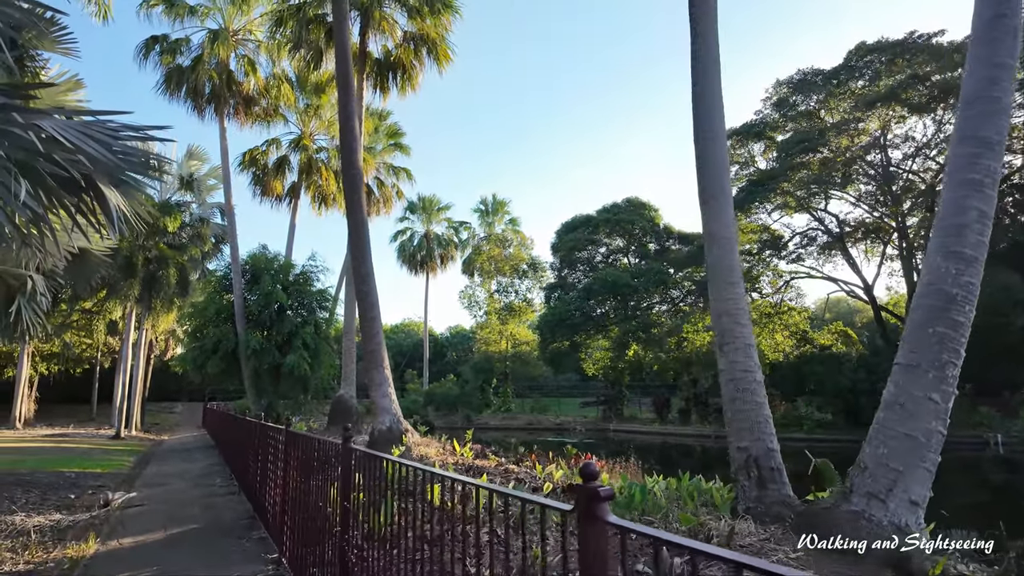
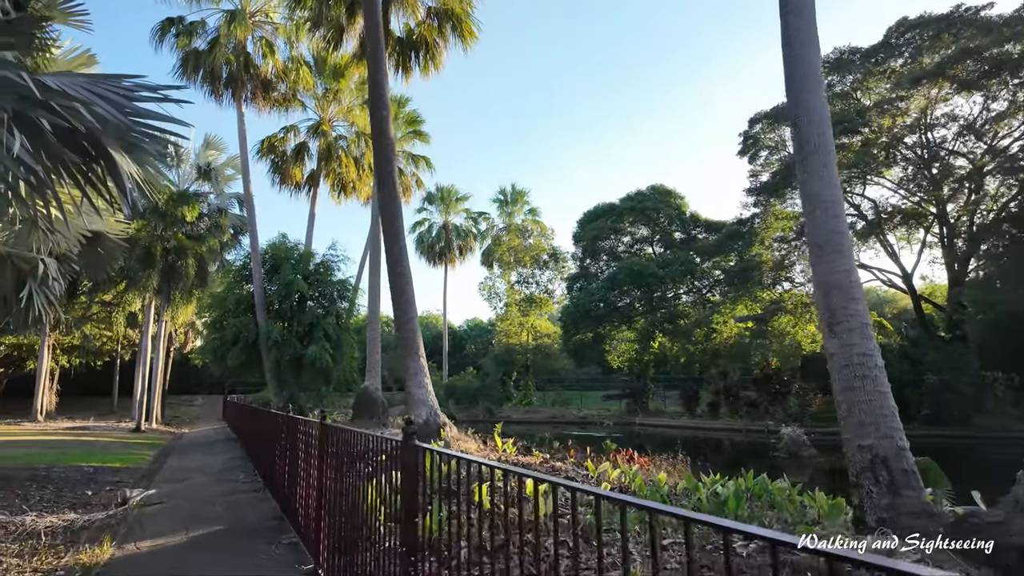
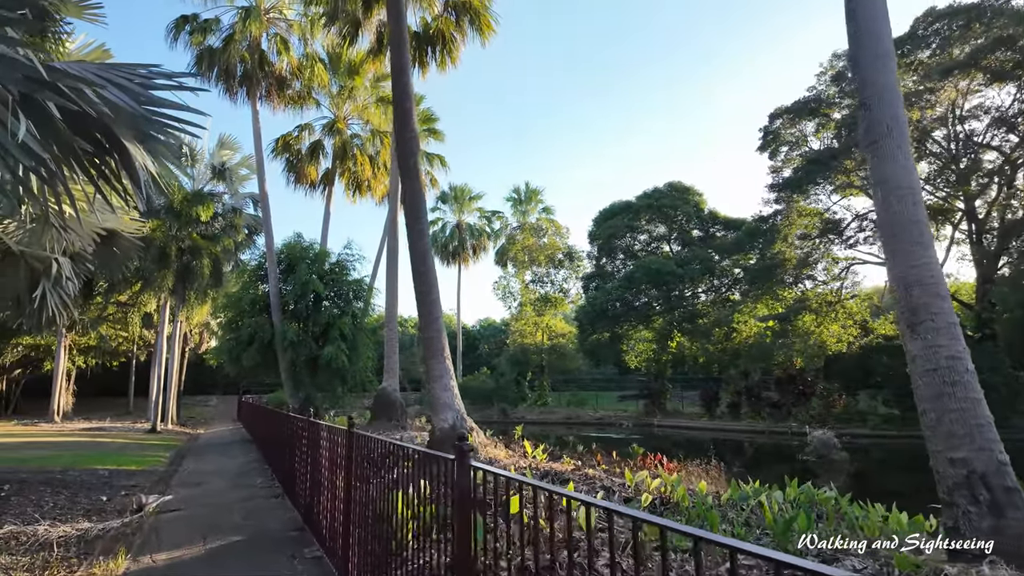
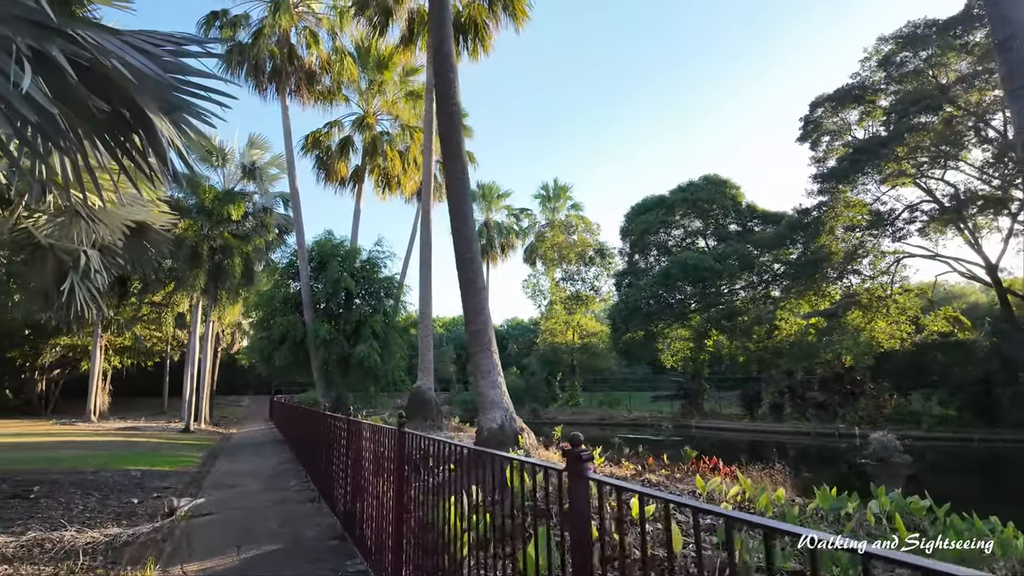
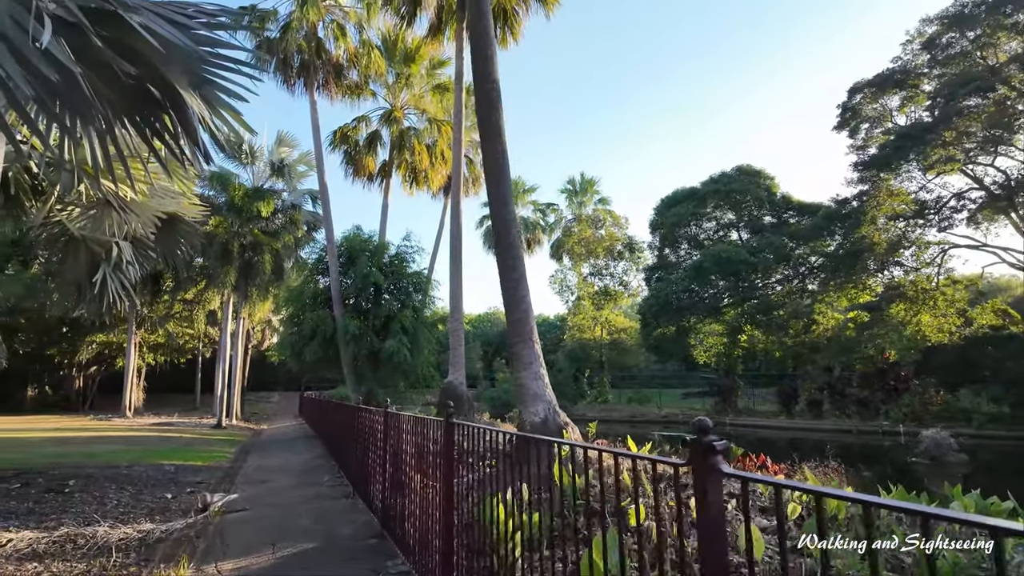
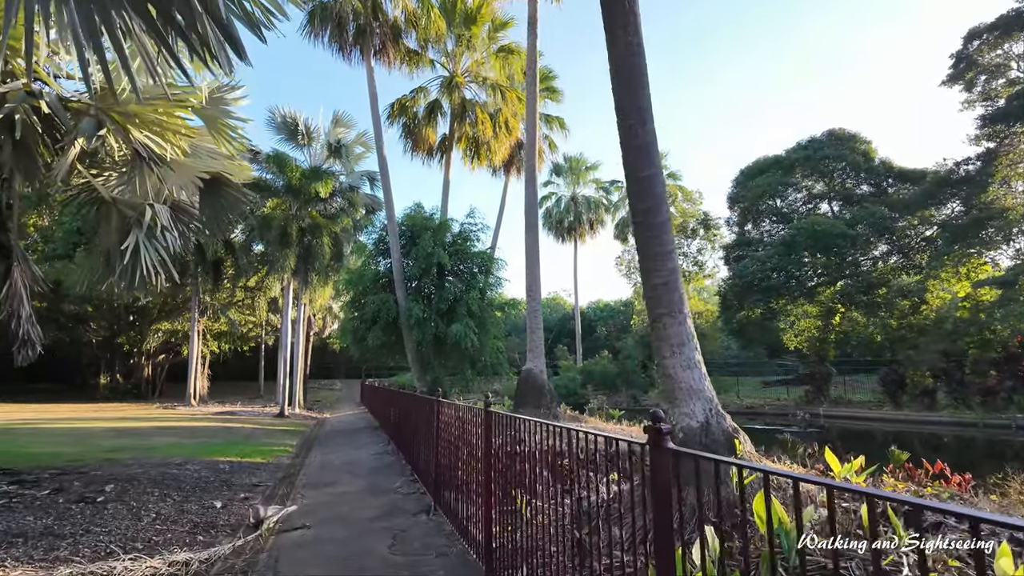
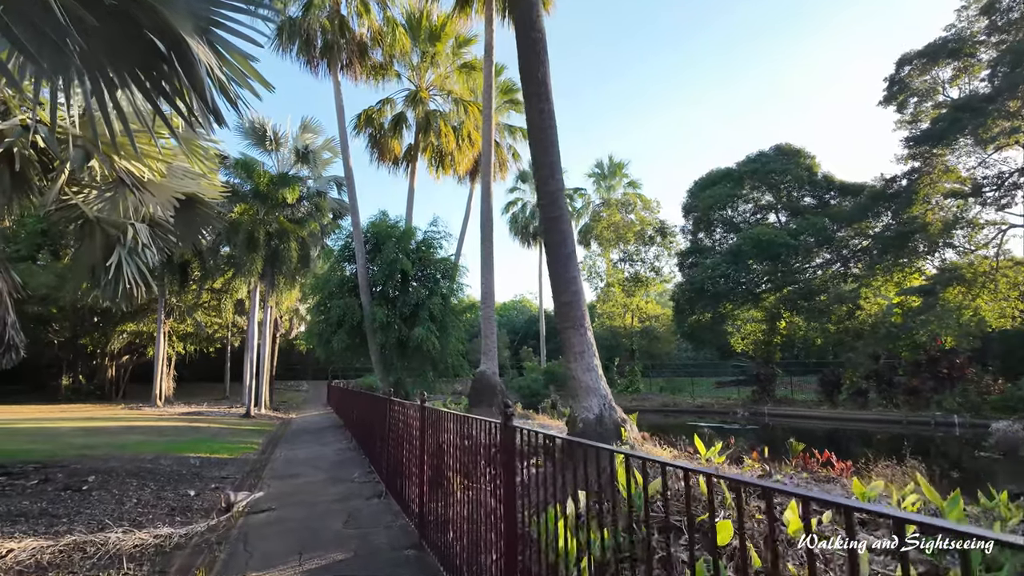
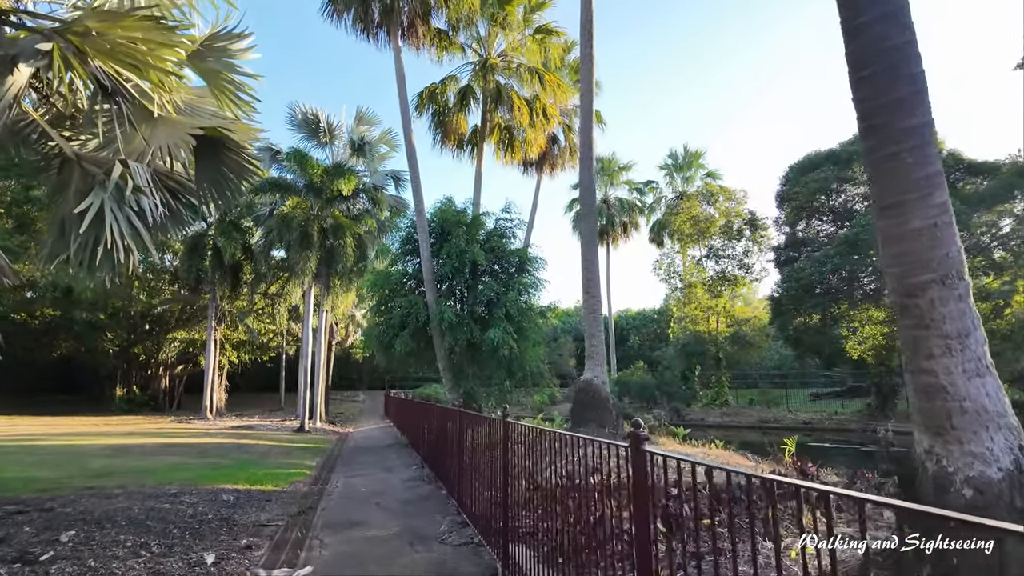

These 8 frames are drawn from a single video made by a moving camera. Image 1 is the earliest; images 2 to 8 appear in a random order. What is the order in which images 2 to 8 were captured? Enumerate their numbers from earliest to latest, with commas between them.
2, 3, 4, 5, 7, 6, 8
